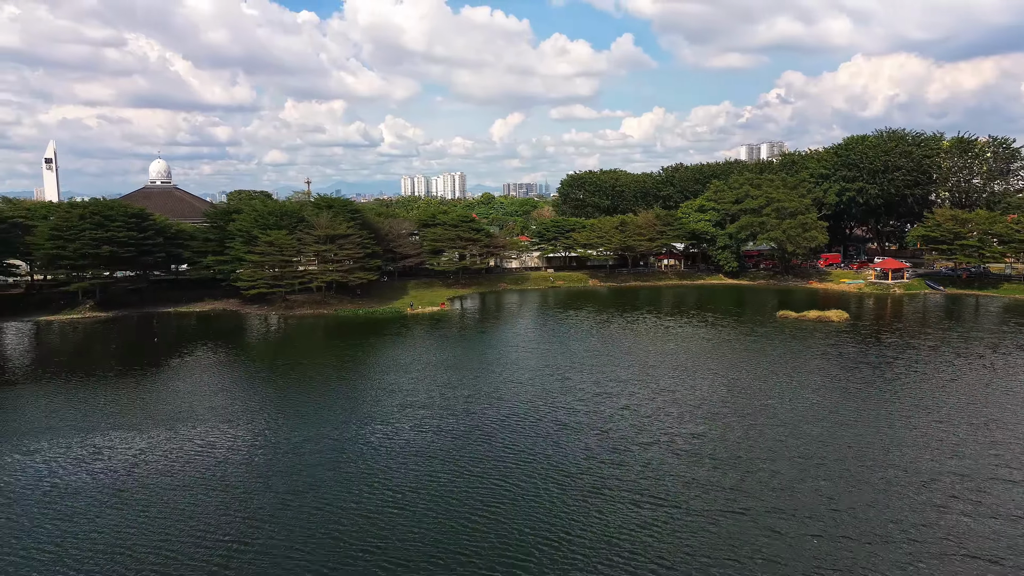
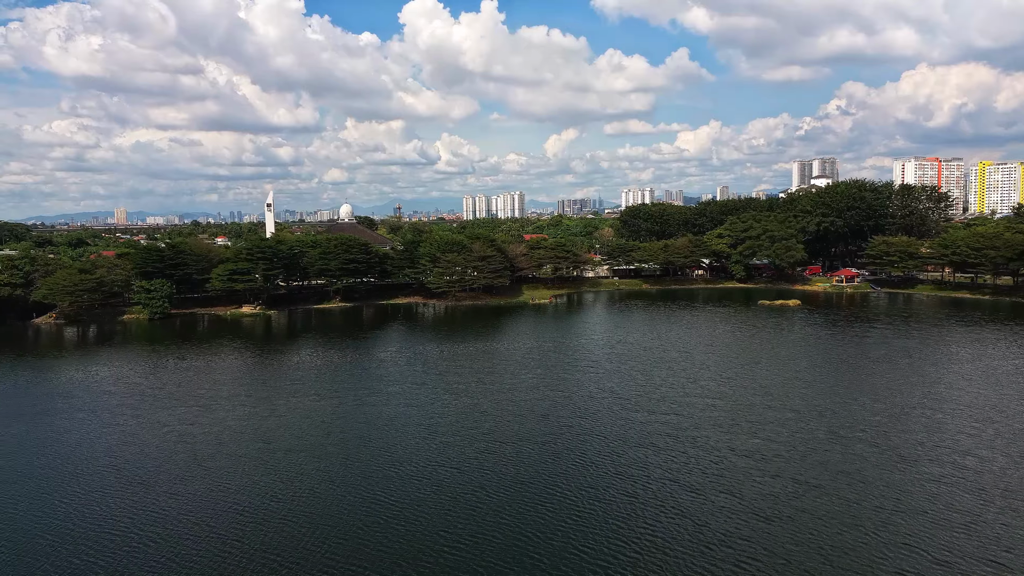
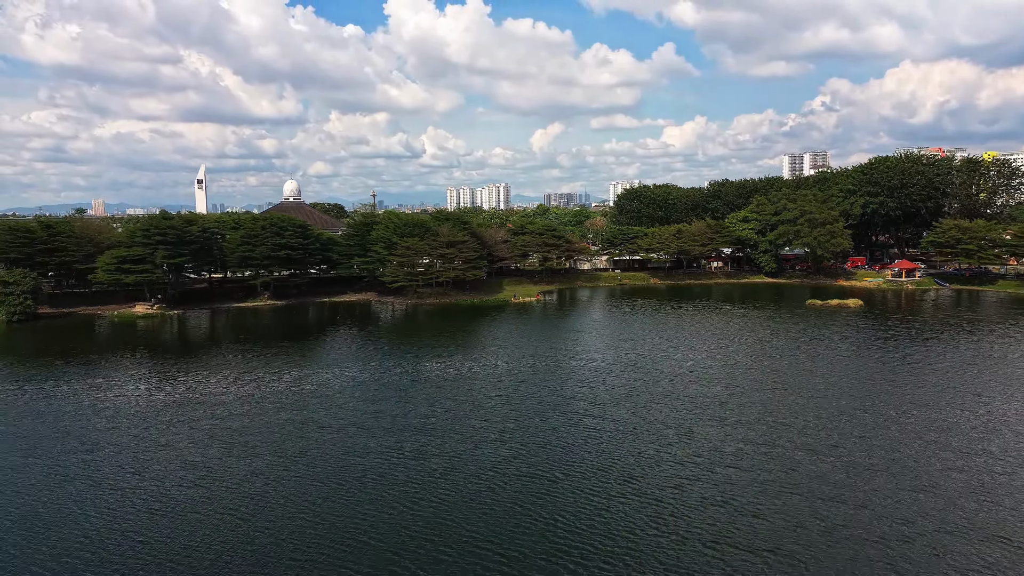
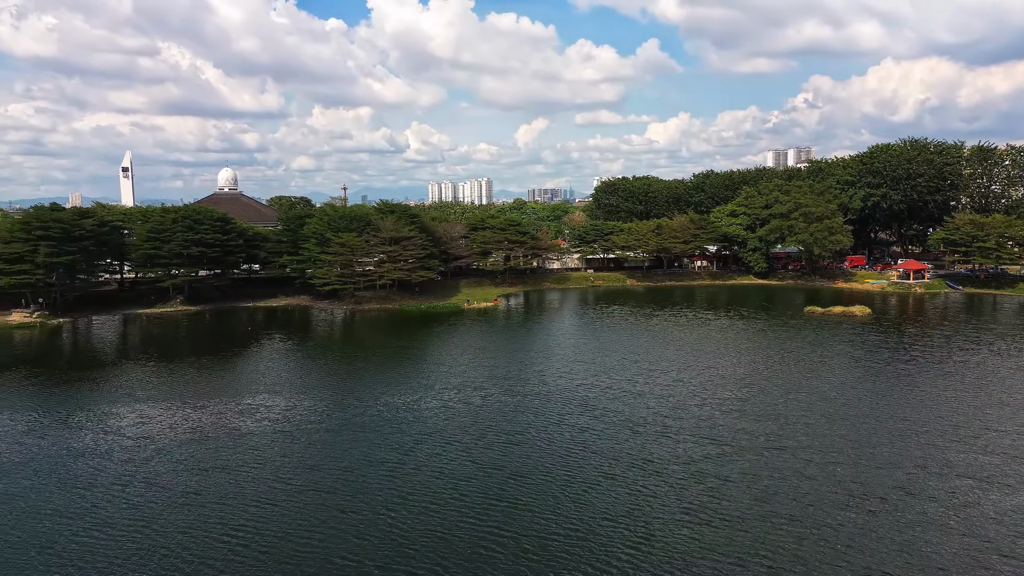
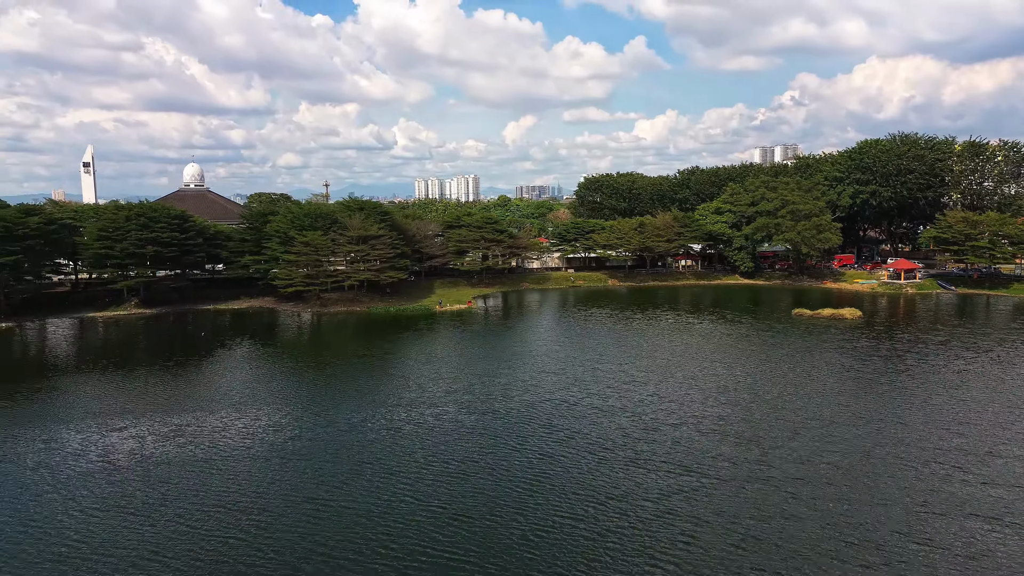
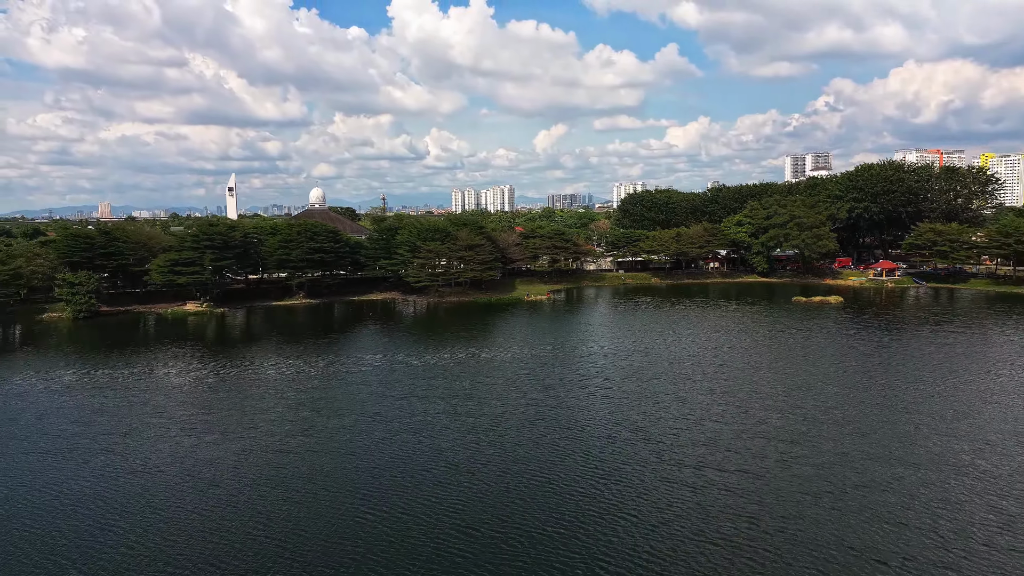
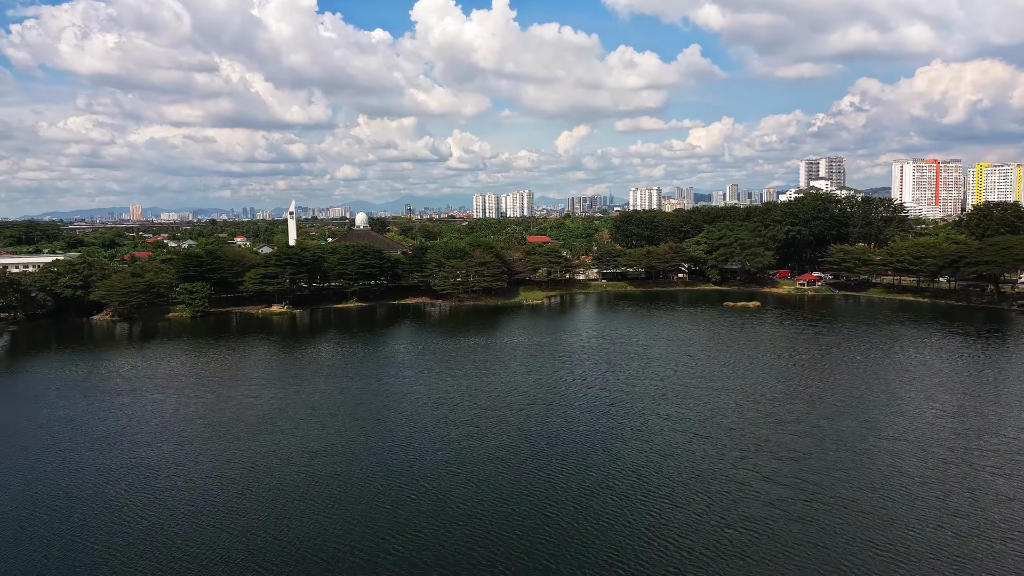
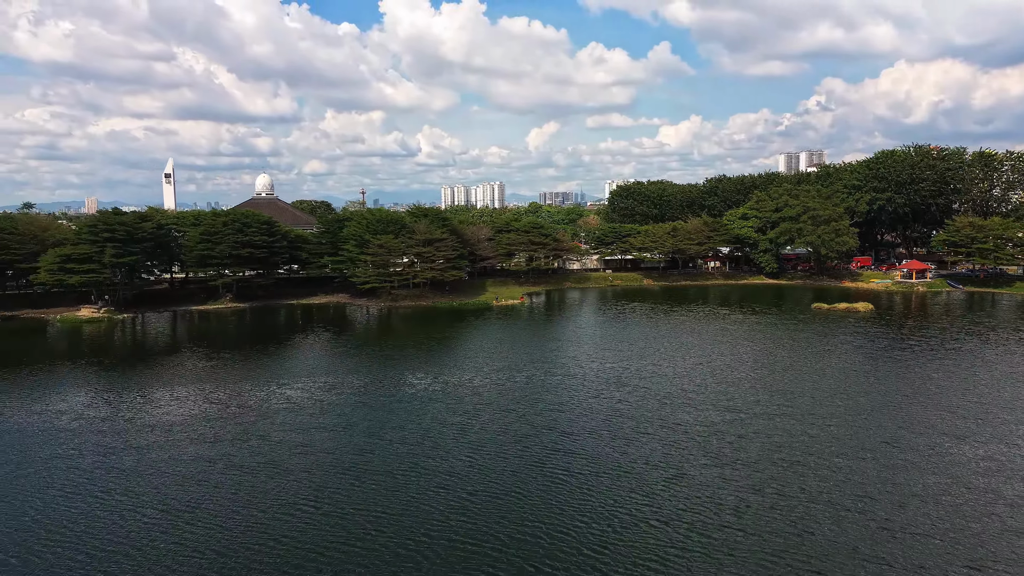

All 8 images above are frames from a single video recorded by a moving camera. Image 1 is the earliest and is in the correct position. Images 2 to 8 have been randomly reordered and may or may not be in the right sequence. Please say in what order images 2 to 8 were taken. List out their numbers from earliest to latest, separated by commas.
5, 4, 8, 3, 6, 2, 7
